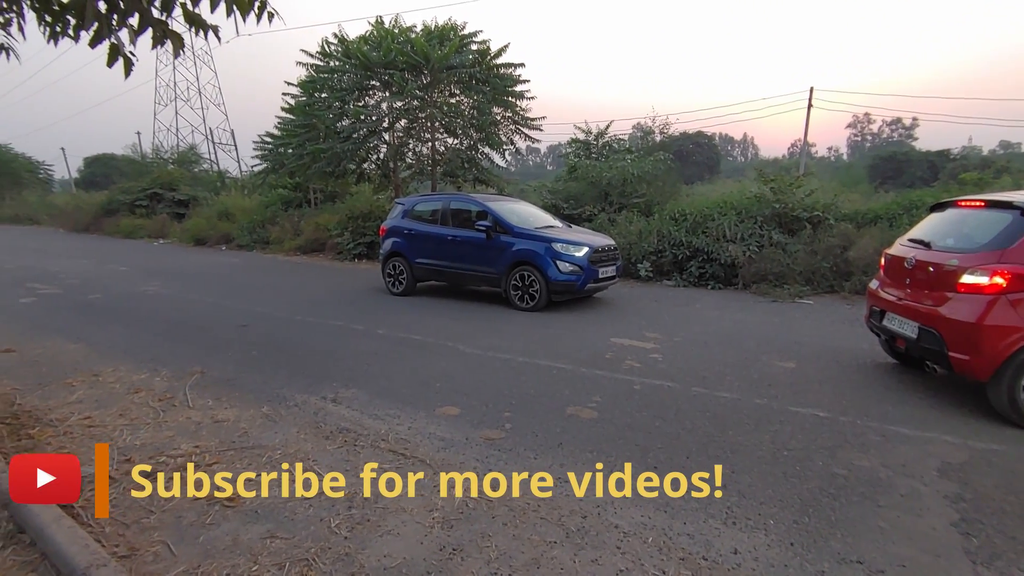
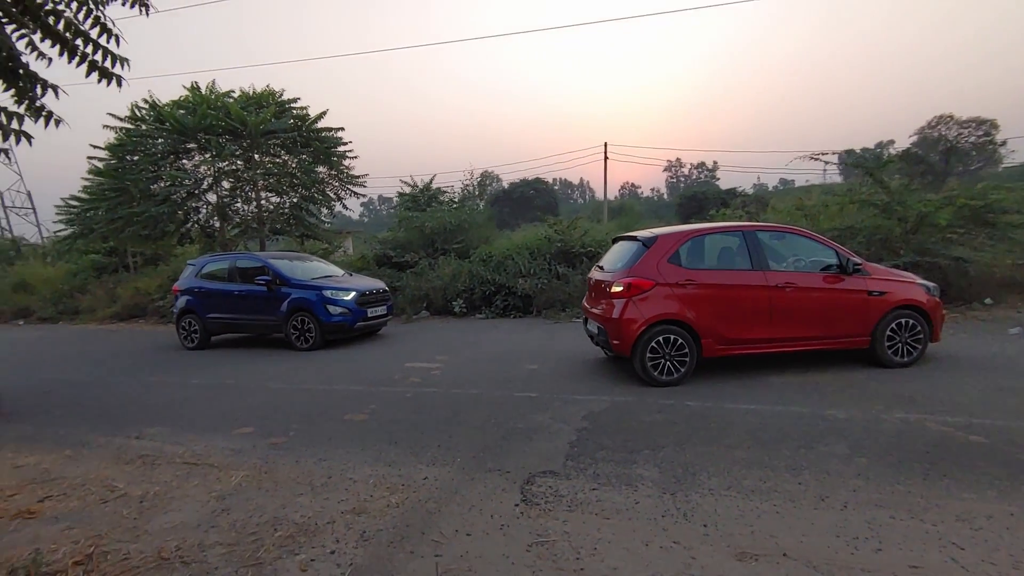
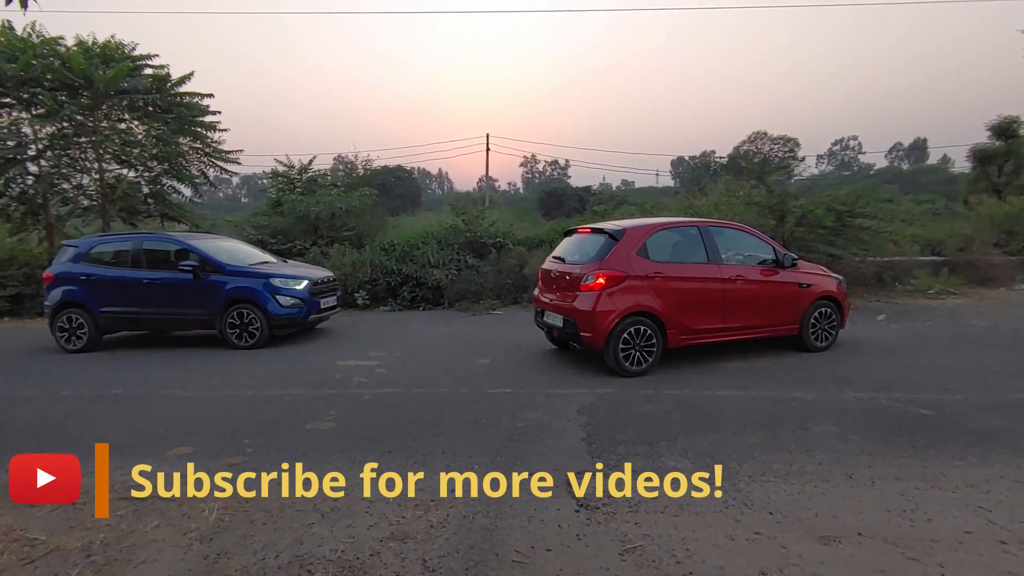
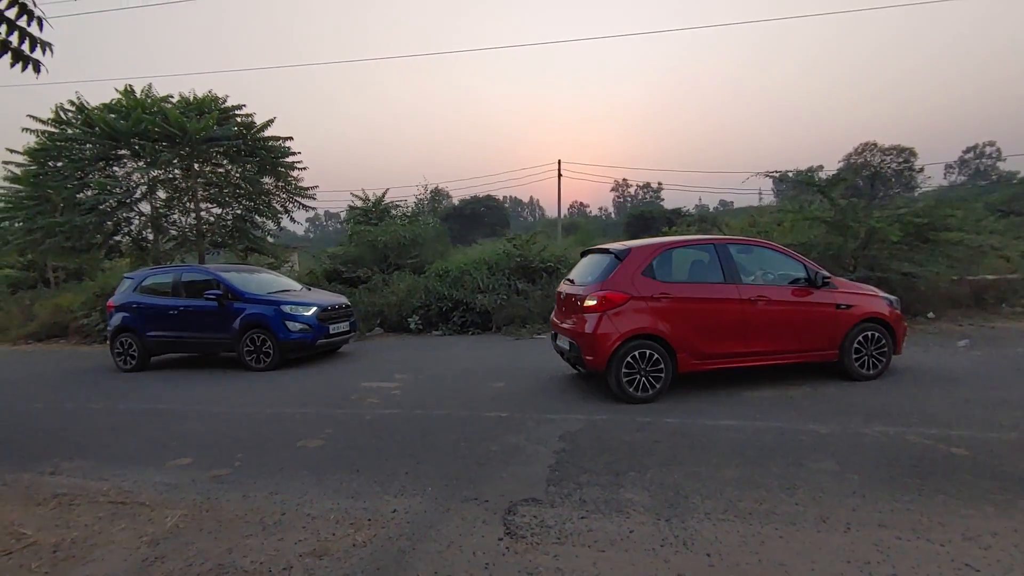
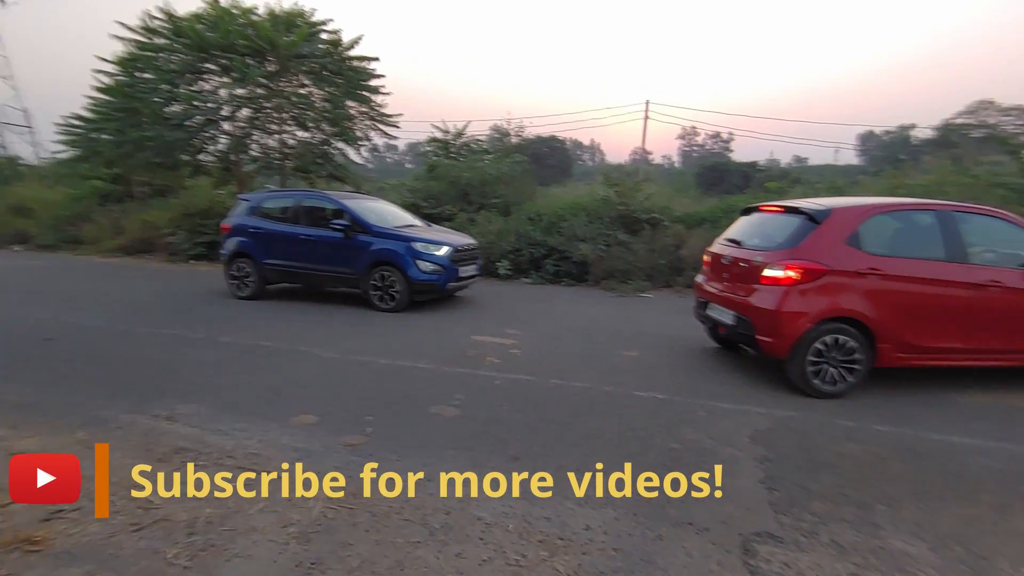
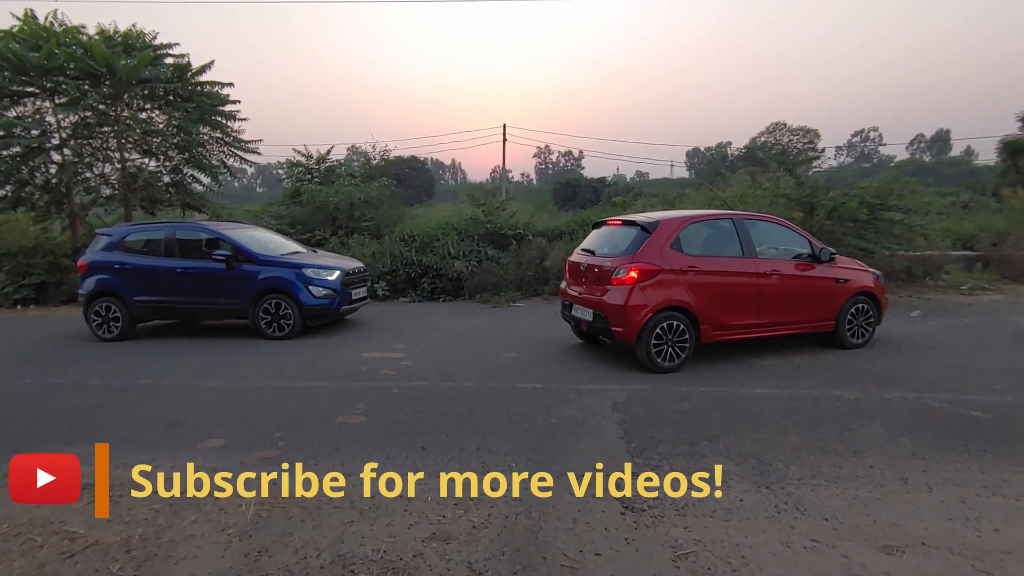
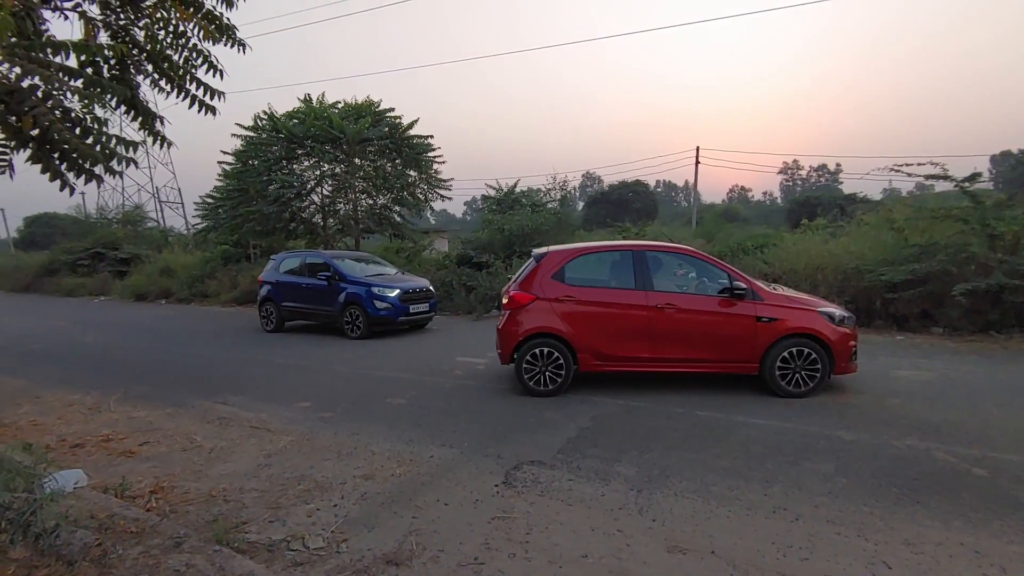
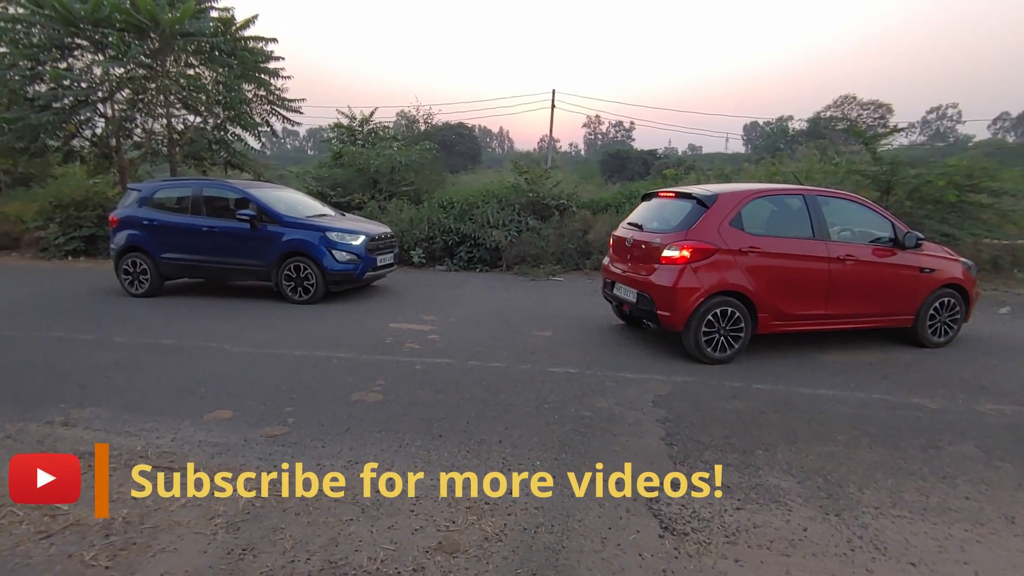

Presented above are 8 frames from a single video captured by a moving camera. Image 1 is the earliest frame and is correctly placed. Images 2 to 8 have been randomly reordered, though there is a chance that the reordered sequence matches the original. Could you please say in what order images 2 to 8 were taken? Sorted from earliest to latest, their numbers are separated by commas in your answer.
5, 8, 6, 3, 4, 2, 7
